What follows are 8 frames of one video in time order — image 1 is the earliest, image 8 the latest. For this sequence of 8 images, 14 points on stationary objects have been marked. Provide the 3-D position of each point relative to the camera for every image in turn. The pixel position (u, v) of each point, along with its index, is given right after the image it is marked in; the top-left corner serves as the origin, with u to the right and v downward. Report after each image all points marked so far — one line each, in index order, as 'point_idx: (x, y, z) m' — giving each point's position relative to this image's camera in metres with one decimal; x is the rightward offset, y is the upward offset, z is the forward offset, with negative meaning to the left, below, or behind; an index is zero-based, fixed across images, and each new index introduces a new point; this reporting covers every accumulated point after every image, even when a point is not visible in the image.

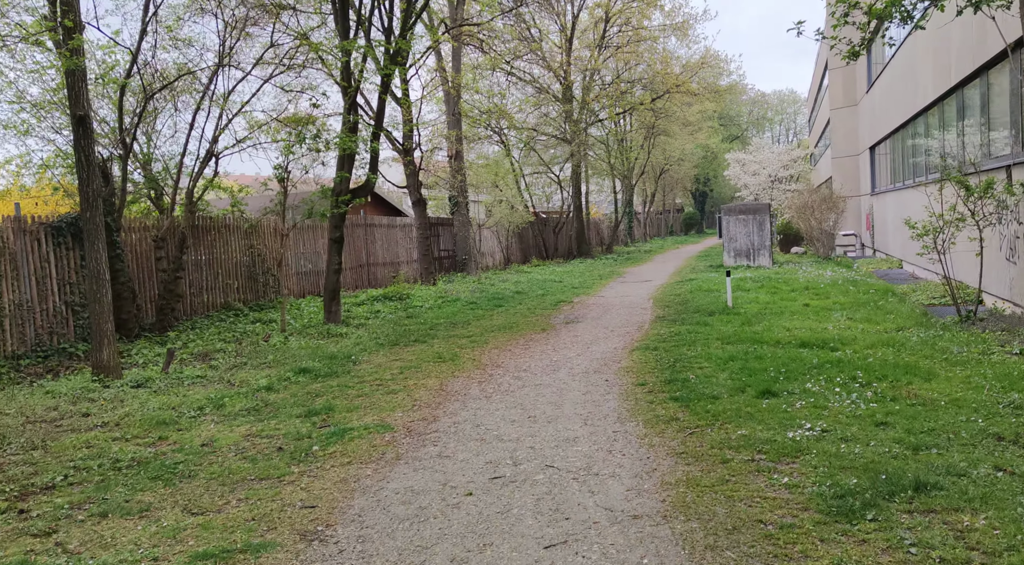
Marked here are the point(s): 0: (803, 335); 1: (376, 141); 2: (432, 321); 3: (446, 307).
0: (+3.2, -0.6, +8.8) m
1: (-2.1, +2.2, +12.3) m
2: (-1.3, -0.7, +12.6) m
3: (-1.2, -0.4, +14.5) m
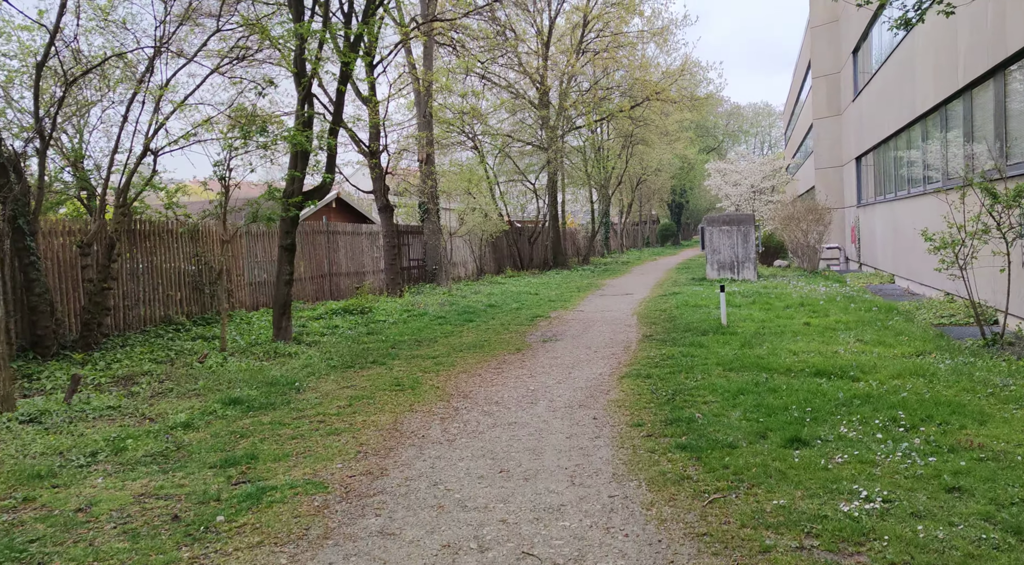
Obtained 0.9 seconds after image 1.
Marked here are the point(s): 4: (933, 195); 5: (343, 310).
0: (+2.9, -0.8, +7.7) m
1: (-2.5, +2.0, +11.0) m
2: (-1.7, -0.8, +11.4) m
3: (-1.6, -0.7, +13.3) m
4: (+8.0, +1.7, +15.4) m
5: (-3.0, -0.5, +14.0) m
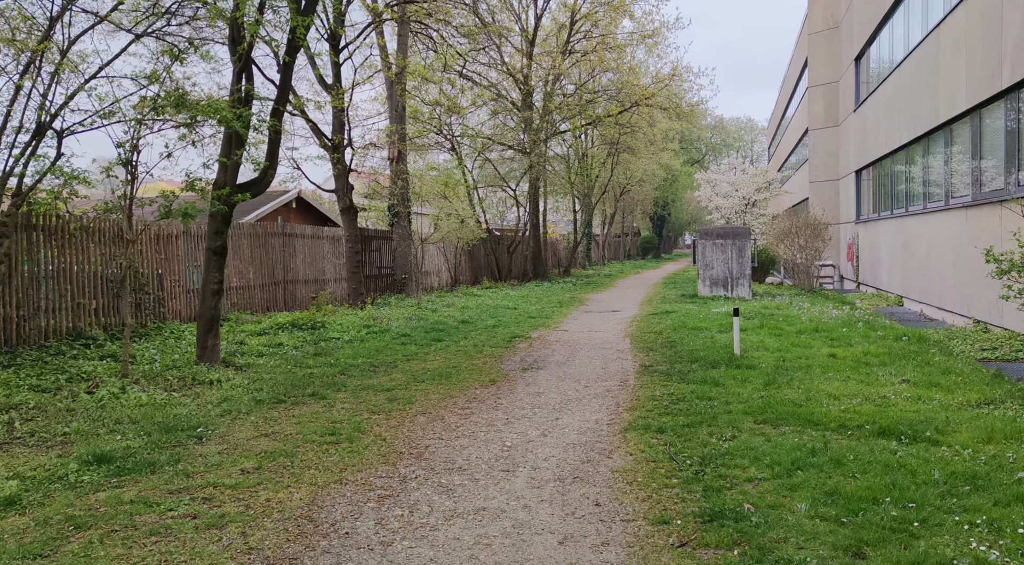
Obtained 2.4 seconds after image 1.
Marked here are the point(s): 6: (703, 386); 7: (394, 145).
0: (+2.7, -1.0, +6.0) m
1: (-2.7, +1.9, +9.3) m
2: (-2.0, -1.0, +9.6) m
3: (-2.0, -0.8, +11.5) m
4: (+7.6, +1.2, +13.9) m
5: (-3.4, -0.6, +12.1) m
6: (+1.8, -1.0, +7.3) m
7: (-2.7, +3.2, +18.5) m
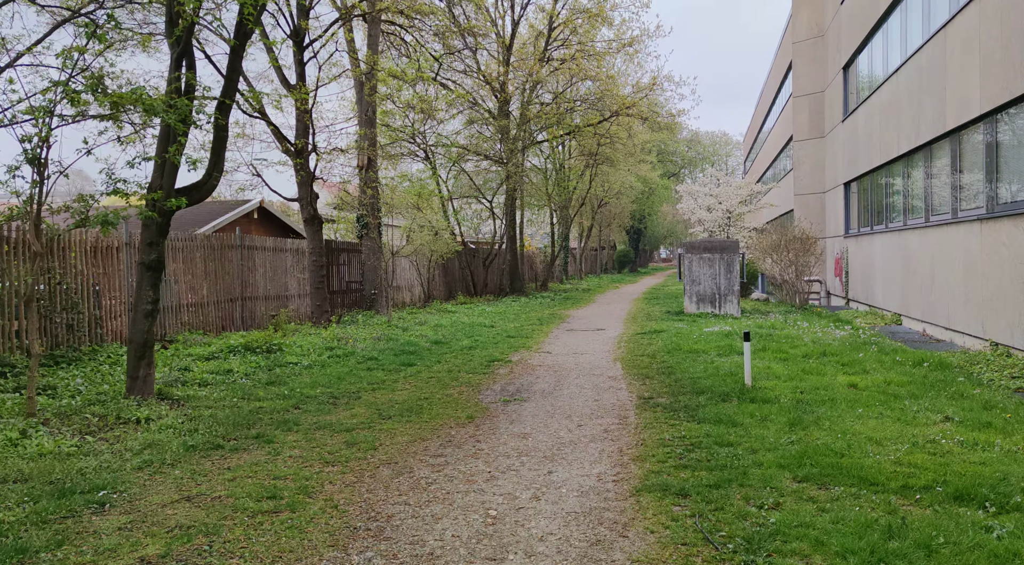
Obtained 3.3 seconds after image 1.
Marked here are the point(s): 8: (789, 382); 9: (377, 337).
0: (+2.6, -1.1, +5.0) m
1: (-2.9, +1.7, +8.1) m
2: (-2.2, -1.2, +8.4) m
3: (-2.3, -1.1, +10.3) m
4: (+7.2, +0.9, +13.1) m
5: (-3.7, -0.9, +10.9) m
6: (+1.6, -1.1, +6.3) m
7: (-3.2, +2.8, +17.3) m
8: (+2.9, -1.0, +8.3) m
9: (-2.3, -0.9, +13.3) m
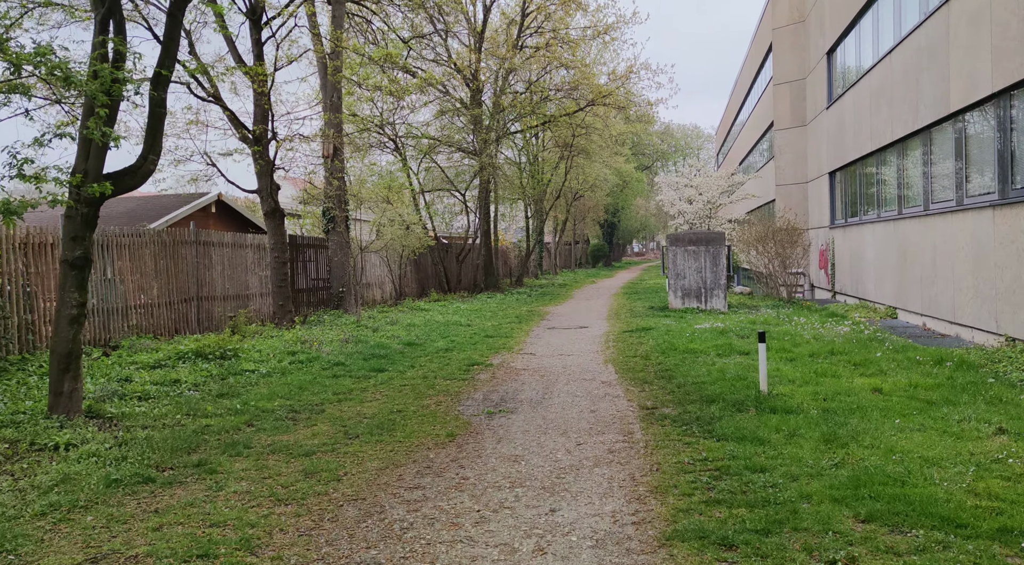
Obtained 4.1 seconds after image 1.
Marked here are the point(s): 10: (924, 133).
0: (+2.6, -1.1, +4.1) m
1: (-3.1, +1.7, +7.0) m
2: (-2.4, -1.2, +7.4) m
3: (-2.5, -1.0, +9.3) m
4: (+6.9, +1.1, +12.3) m
5: (-3.9, -0.9, +9.8) m
6: (+1.6, -1.1, +5.4) m
7: (-3.7, +2.9, +16.2) m
8: (+2.8, -1.0, +7.5) m
9: (-2.6, -0.9, +12.2) m
10: (+7.3, +2.6, +13.9) m
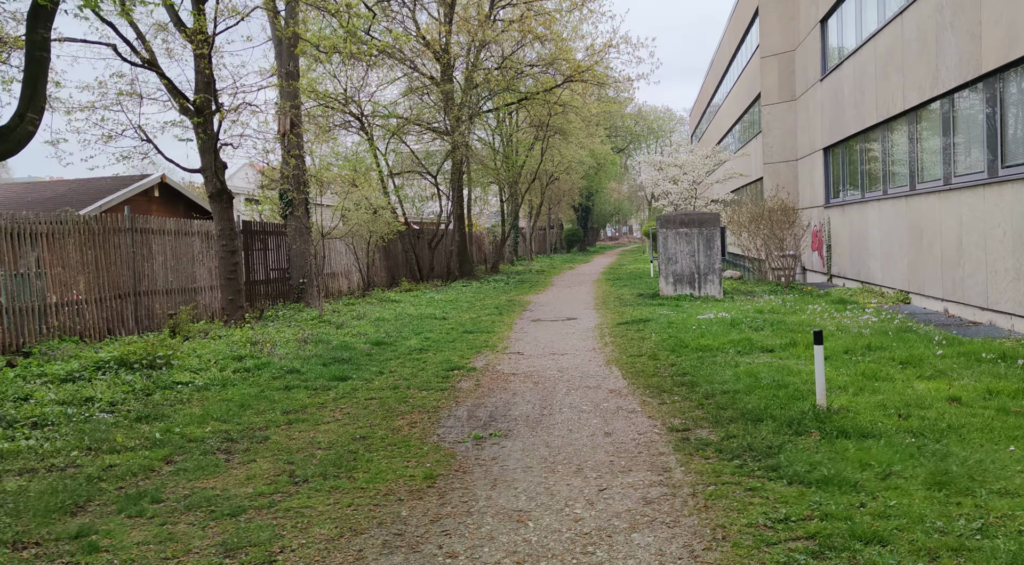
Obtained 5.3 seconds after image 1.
0: (+2.6, -1.0, +2.7) m
1: (-3.2, +1.7, +5.4) m
2: (-2.4, -1.1, +5.8) m
3: (-2.6, -1.0, +7.7) m
4: (+6.6, +1.3, +11.1) m
5: (-4.0, -0.8, +8.2) m
6: (+1.6, -1.0, +3.9) m
7: (-4.2, +3.1, +14.5) m
8: (+2.7, -0.9, +6.1) m
9: (-2.8, -0.8, +10.6) m
10: (+6.9, +2.9, +12.7) m
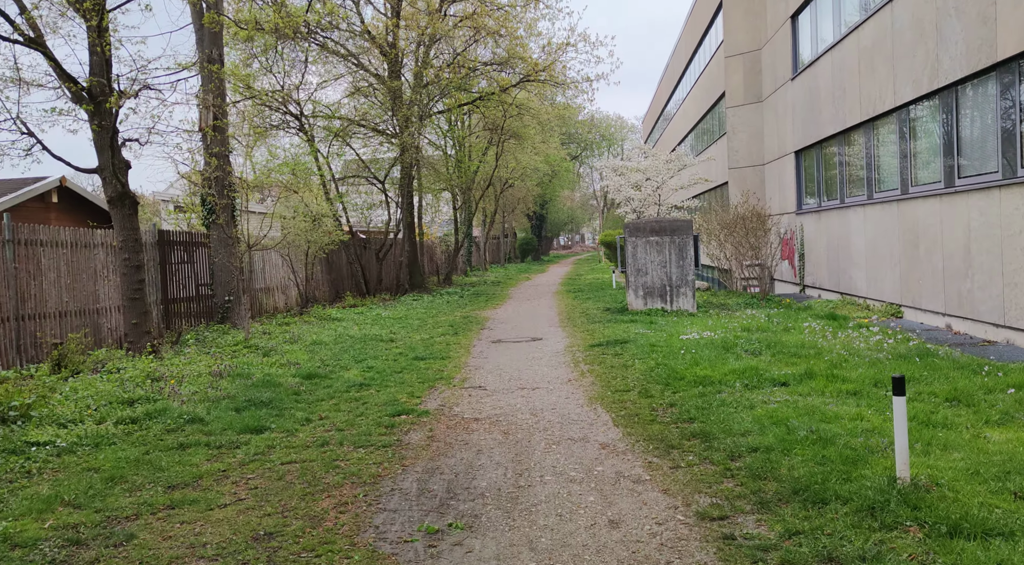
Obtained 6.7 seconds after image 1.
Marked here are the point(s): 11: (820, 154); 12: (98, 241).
0: (+2.6, -1.2, +1.3) m
1: (-3.3, +1.5, +3.6) m
2: (-2.6, -1.3, +4.0) m
3: (-2.9, -1.2, +5.9) m
4: (+6.1, +1.2, +9.8) m
5: (-4.4, -1.0, +6.3) m
6: (+1.5, -1.2, +2.4) m
7: (-4.9, +2.8, +12.7) m
8: (+2.5, -1.0, +4.6) m
9: (-3.3, -1.0, +8.8) m
10: (+6.3, +2.7, +11.5) m
11: (+6.9, +2.9, +17.7) m
12: (-6.0, +0.6, +11.5) m
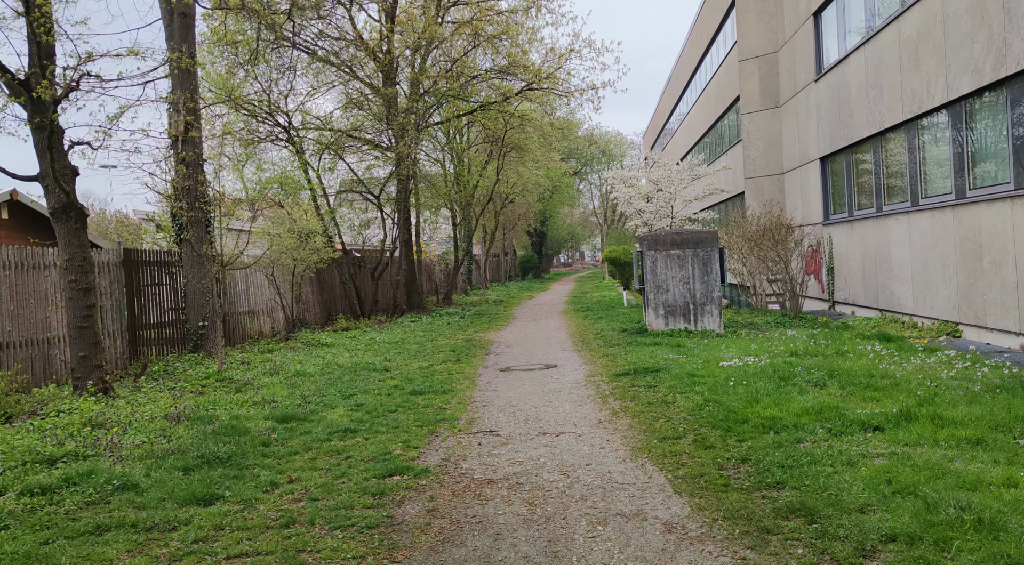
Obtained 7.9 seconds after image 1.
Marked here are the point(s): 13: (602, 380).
0: (+2.8, -1.1, -0.2) m
1: (-3.2, +1.4, +2.1) m
2: (-2.4, -1.4, +2.5) m
3: (-2.8, -1.3, +4.4) m
4: (+6.3, +1.0, +8.4) m
5: (-4.2, -1.2, +4.8) m
6: (+1.7, -1.2, +0.9) m
7: (-4.8, +2.4, +11.2) m
8: (+2.7, -1.1, +3.1) m
9: (-3.1, -1.2, +7.3) m
10: (+6.4, +2.6, +10.1) m
11: (+7.0, +2.5, +16.3) m
12: (-5.9, +0.3, +10.0) m
13: (+1.0, -1.1, +9.1) m
